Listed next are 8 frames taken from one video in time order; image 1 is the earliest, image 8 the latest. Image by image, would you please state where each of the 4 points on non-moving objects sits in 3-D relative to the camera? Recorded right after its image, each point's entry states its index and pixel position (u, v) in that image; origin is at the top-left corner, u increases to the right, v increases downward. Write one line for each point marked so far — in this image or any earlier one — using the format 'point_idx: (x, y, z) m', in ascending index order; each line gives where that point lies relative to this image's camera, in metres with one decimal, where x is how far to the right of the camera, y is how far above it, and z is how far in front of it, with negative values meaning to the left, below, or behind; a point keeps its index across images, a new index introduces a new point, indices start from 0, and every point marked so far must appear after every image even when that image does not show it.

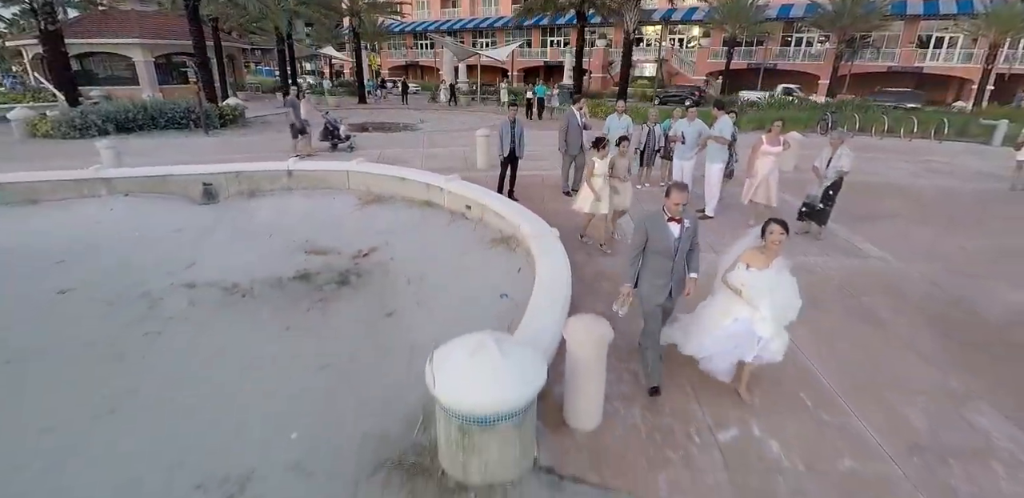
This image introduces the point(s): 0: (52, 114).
0: (-13.7, +4.0, +13.6) m
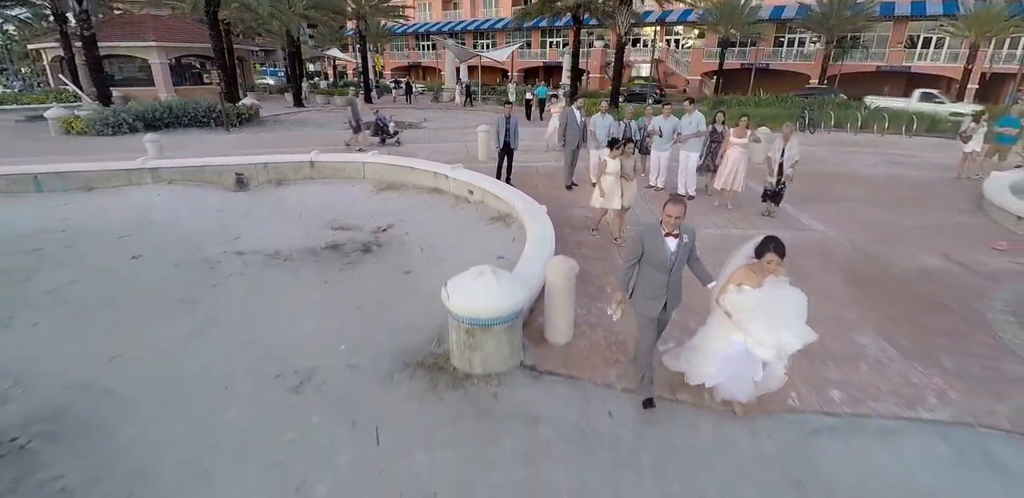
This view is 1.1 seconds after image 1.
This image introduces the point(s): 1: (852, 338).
0: (-13.8, +4.4, +14.7) m
1: (+3.3, -0.8, +4.5) m
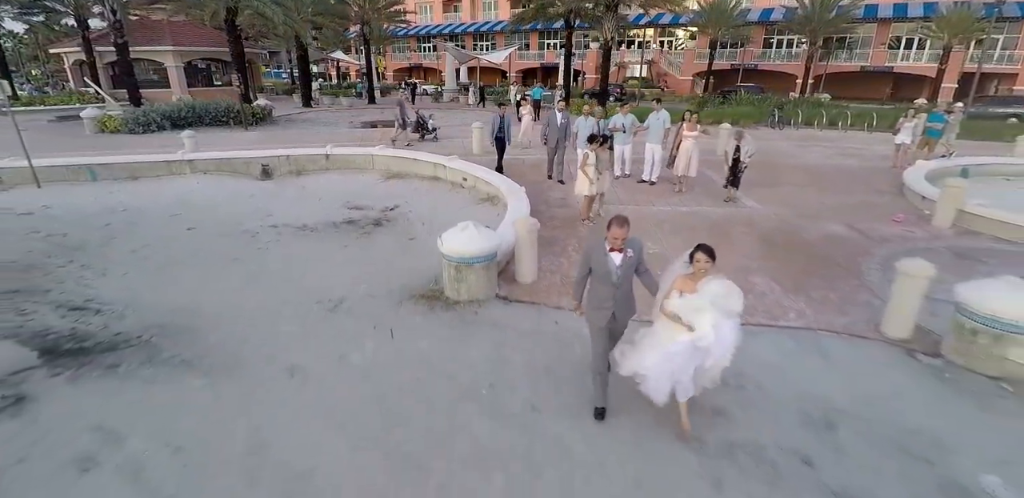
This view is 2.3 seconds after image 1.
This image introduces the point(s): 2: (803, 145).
0: (-14.0, +4.8, +16.2) m
1: (+3.1, -0.4, +5.9) m
2: (+8.9, +3.2, +13.9) m
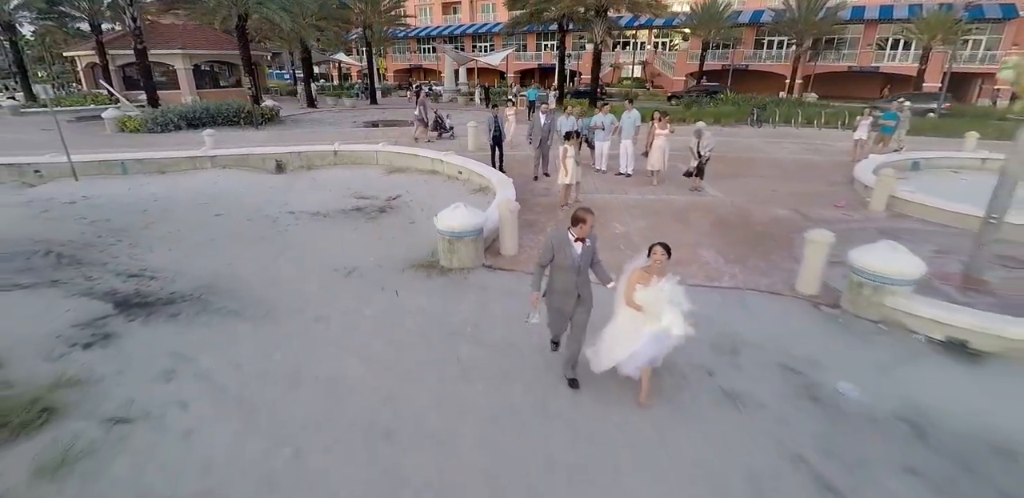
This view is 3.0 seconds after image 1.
0: (-14.2, +5.1, +17.3) m
1: (+2.8, 0.0, +6.9) m
2: (+8.7, +3.5, +15.0) m
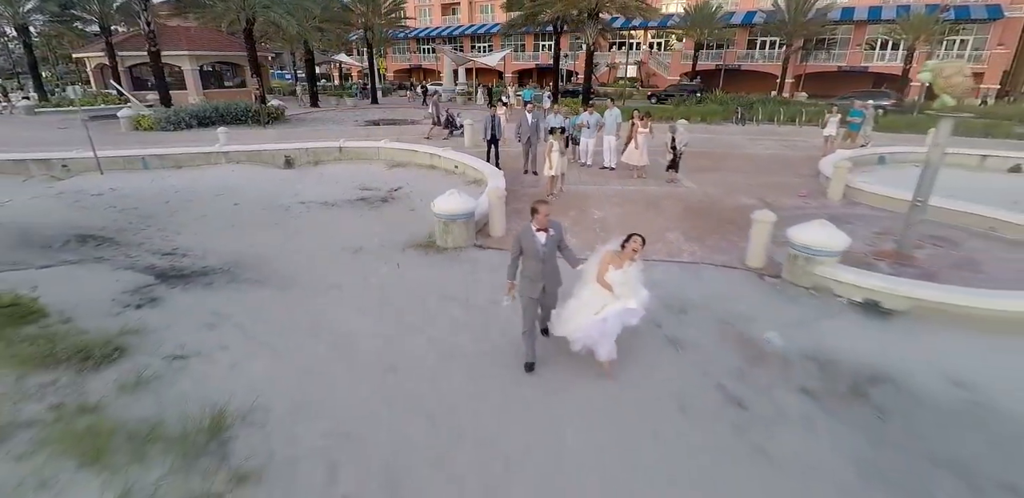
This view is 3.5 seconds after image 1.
0: (-14.4, +5.4, +18.1) m
1: (+2.6, +0.3, +7.8) m
2: (+8.5, +3.9, +15.8) m
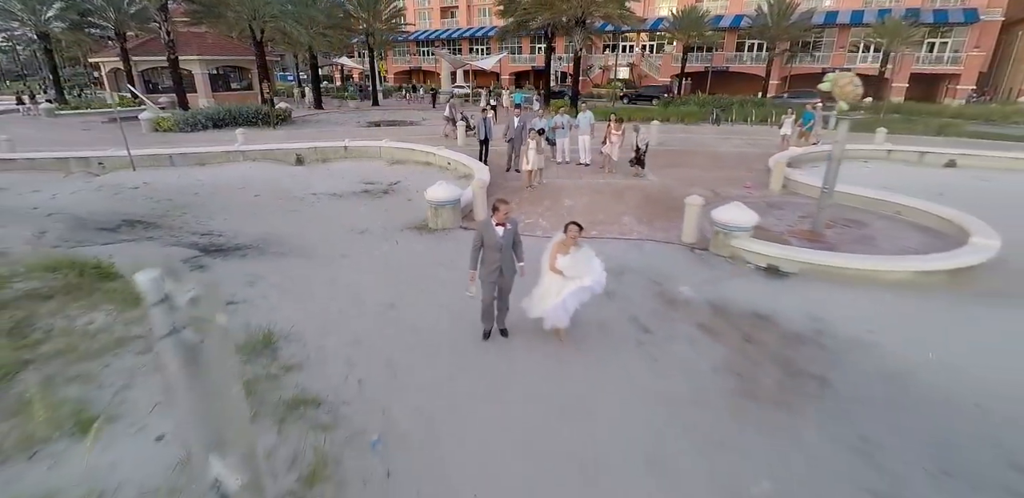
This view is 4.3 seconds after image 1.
0: (-14.8, +5.8, +19.6) m
1: (+2.2, +0.6, +9.3) m
2: (+8.1, +4.2, +17.3) m
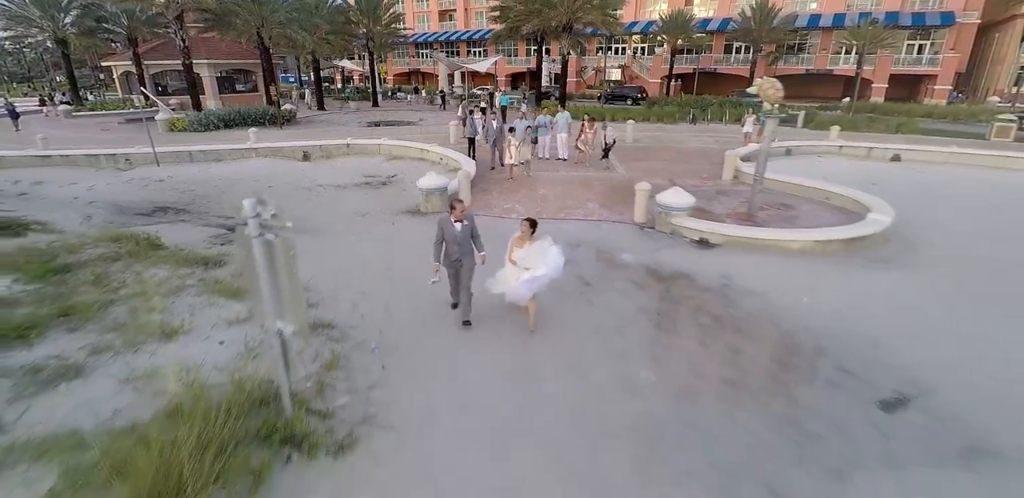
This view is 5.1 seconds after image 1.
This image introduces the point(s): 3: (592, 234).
0: (-15.3, +6.2, +21.1) m
1: (+1.8, +1.1, +10.7) m
2: (+7.6, +4.7, +18.8) m
3: (+1.6, +0.3, +8.9) m
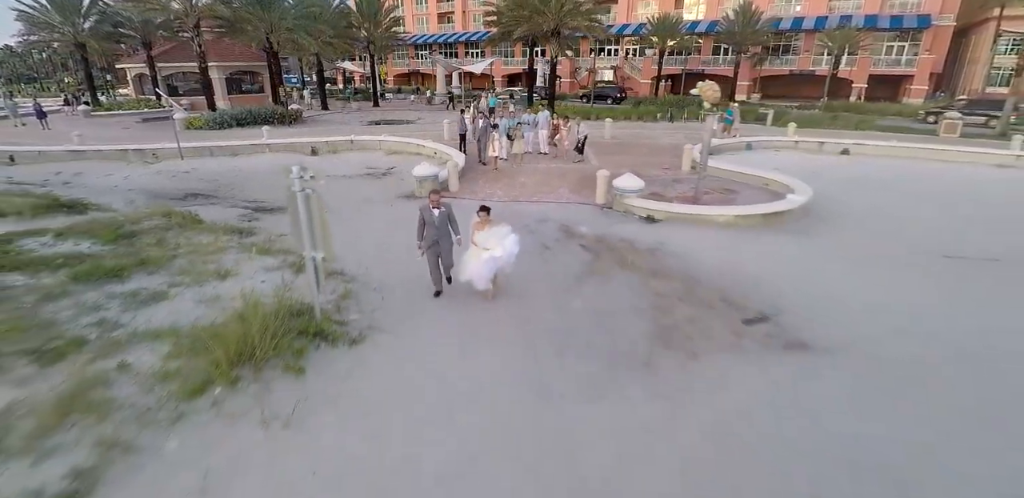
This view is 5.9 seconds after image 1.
0: (-15.8, +6.7, +22.8) m
1: (+1.3, +1.6, +12.4) m
2: (+7.2, +5.2, +20.5) m
3: (+1.1, +0.8, +10.6) m
